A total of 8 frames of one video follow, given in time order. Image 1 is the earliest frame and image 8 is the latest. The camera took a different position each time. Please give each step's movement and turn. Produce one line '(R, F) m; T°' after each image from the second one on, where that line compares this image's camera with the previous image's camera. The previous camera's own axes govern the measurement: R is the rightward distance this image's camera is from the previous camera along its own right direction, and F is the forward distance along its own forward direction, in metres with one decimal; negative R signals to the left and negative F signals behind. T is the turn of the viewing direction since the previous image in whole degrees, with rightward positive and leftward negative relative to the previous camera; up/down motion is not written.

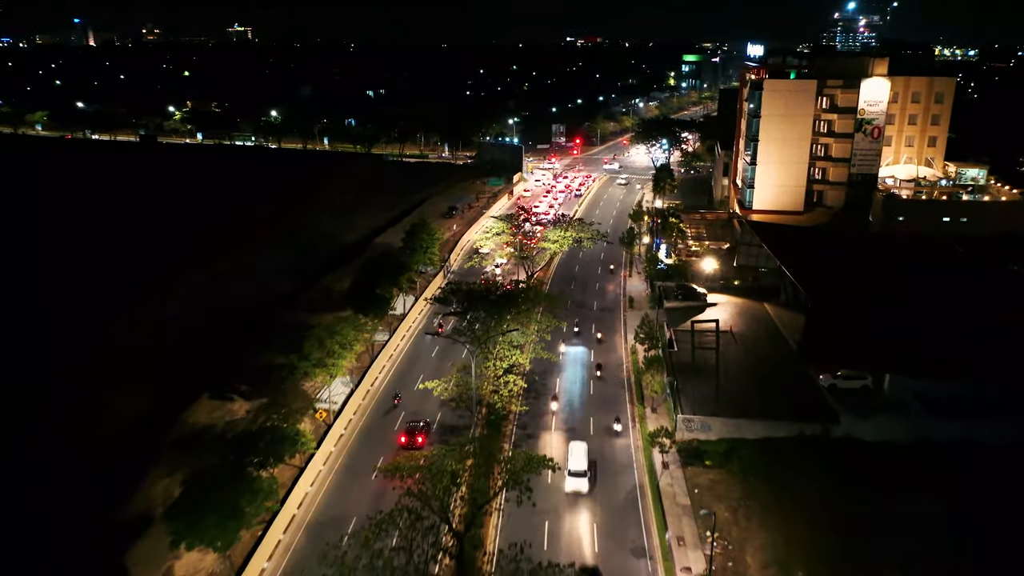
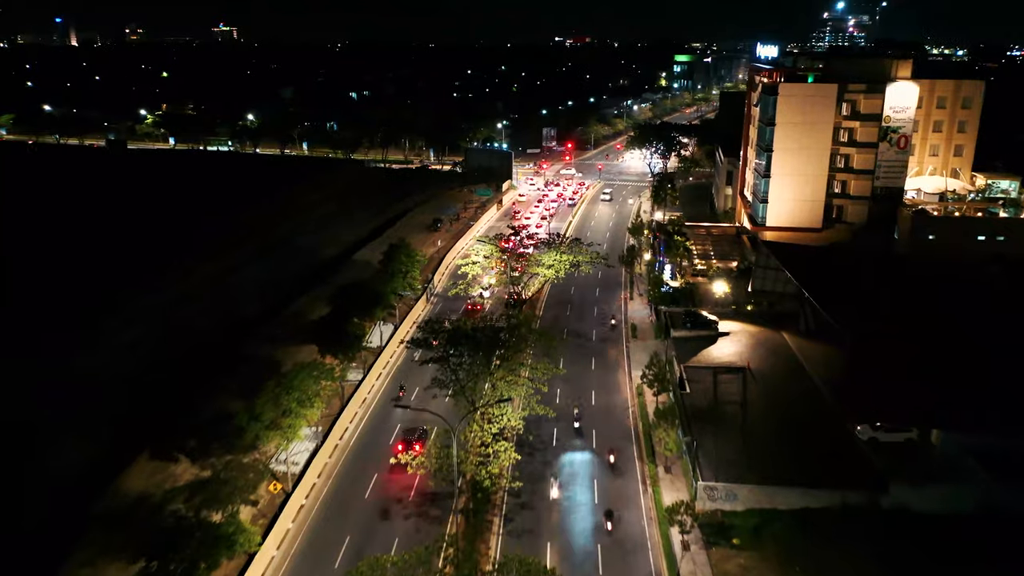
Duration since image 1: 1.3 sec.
(0.0, +5.6) m; +1°
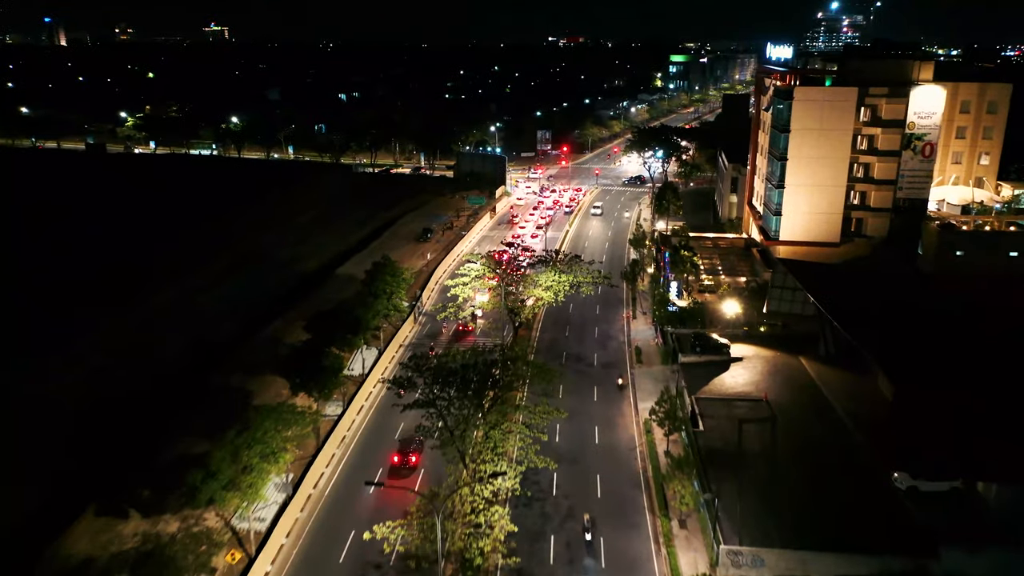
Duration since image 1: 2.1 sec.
(0.0, +4.0) m; 0°
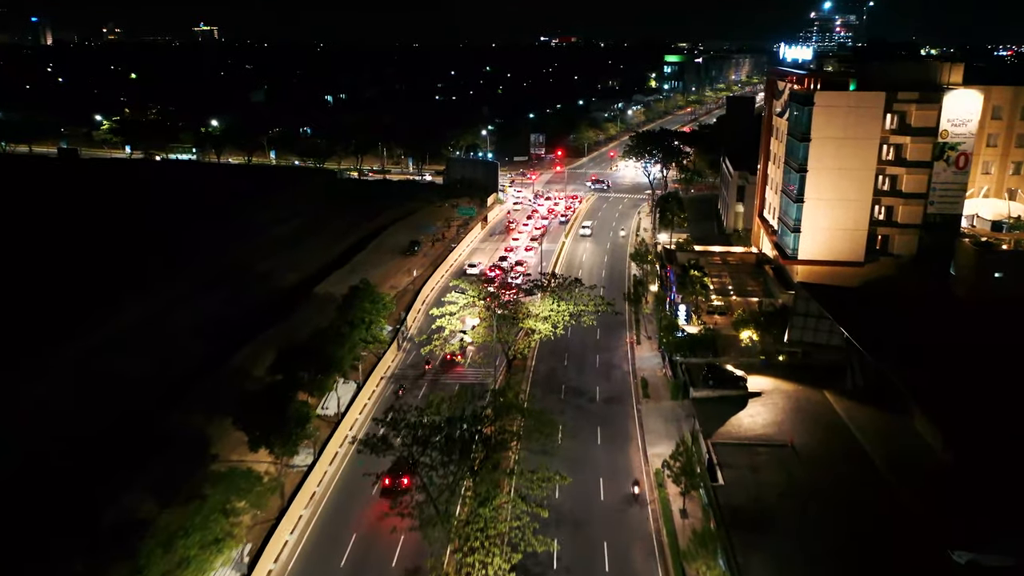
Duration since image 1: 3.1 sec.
(0.0, +4.6) m; 0°
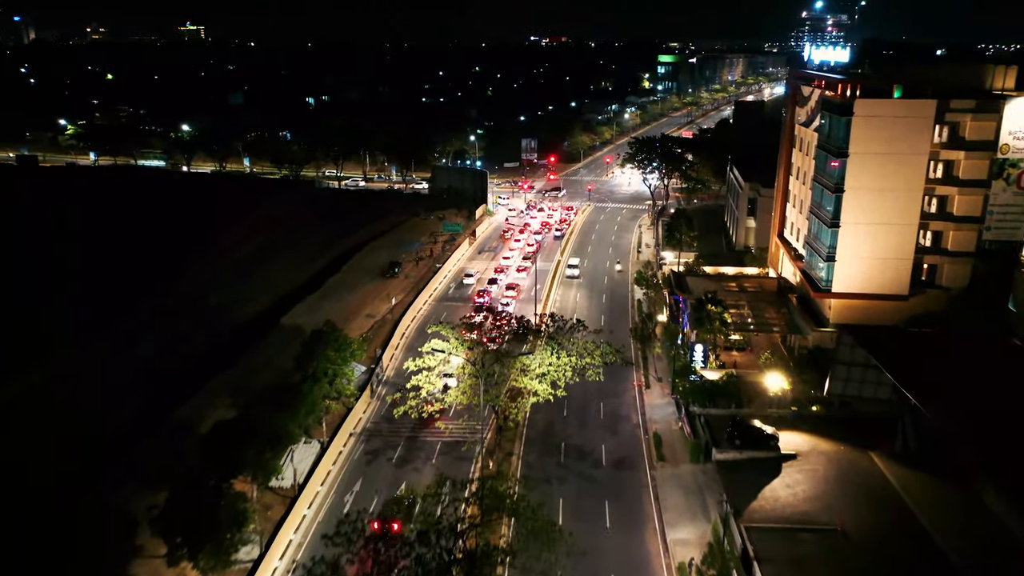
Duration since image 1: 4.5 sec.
(0.0, +6.3) m; +1°
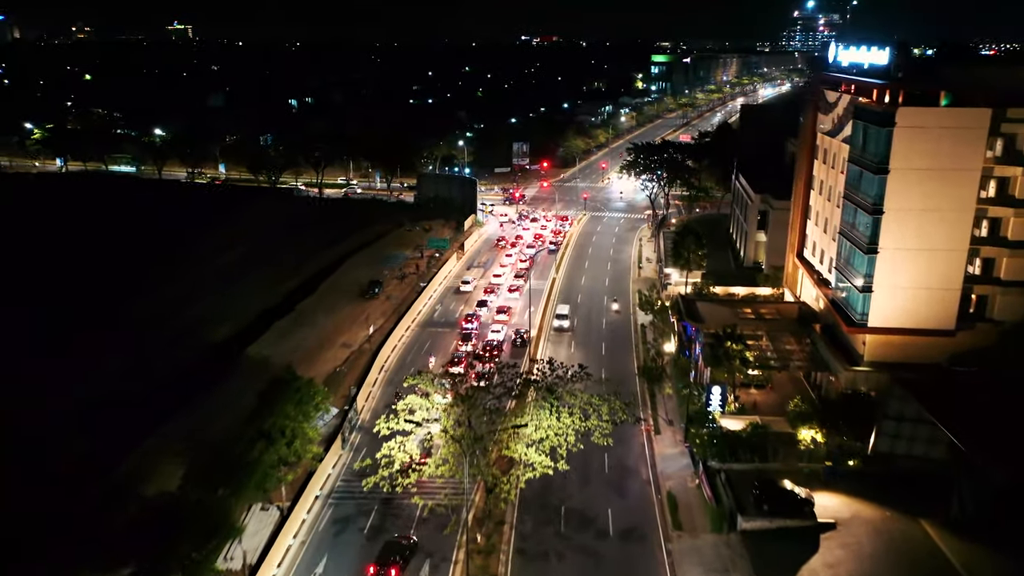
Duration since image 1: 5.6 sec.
(0.0, +5.1) m; +1°
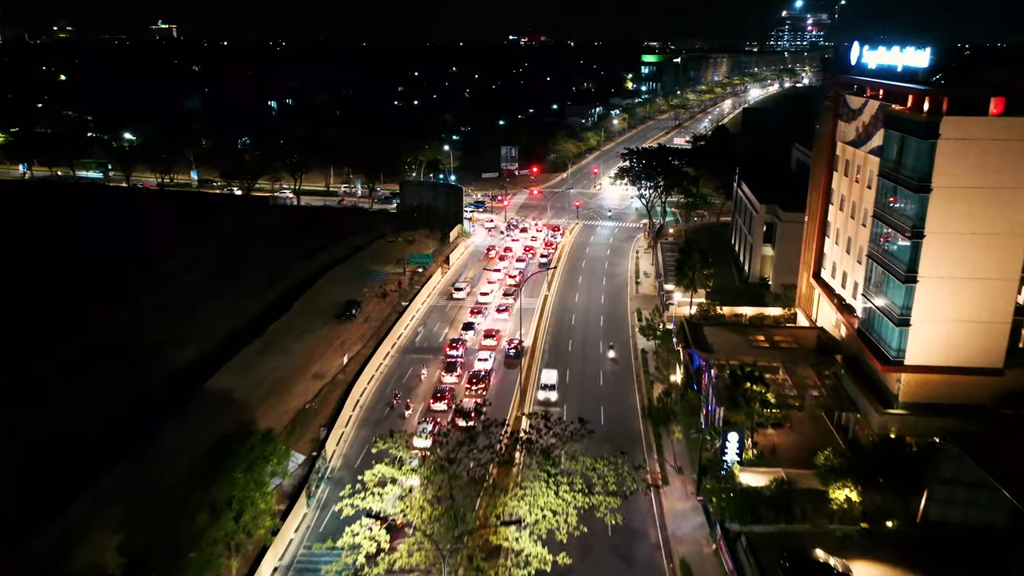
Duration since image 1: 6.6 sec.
(0.0, +4.4) m; +1°
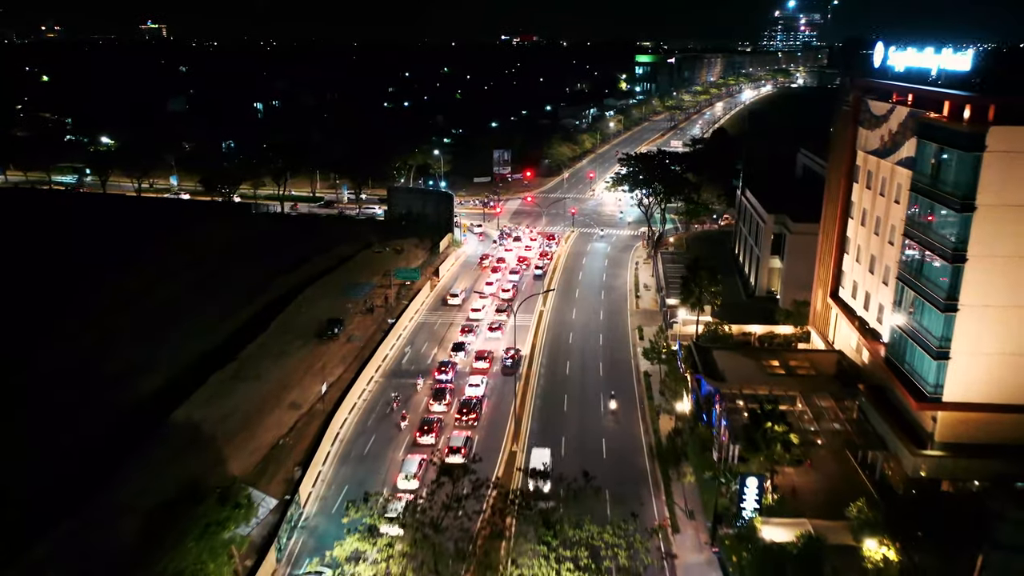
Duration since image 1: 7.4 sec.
(0.0, +3.3) m; 0°
